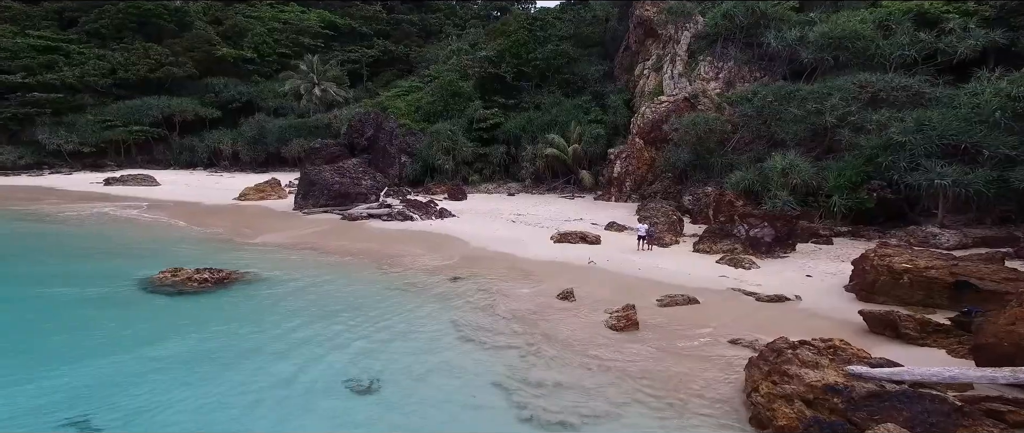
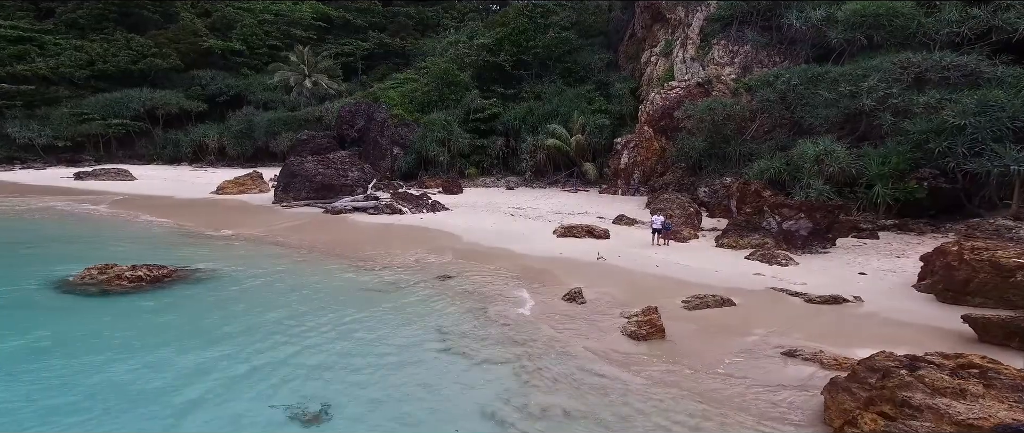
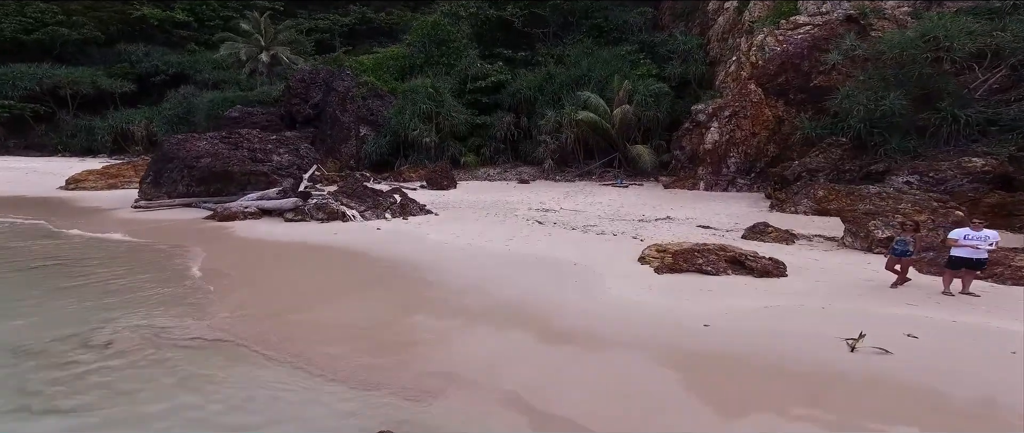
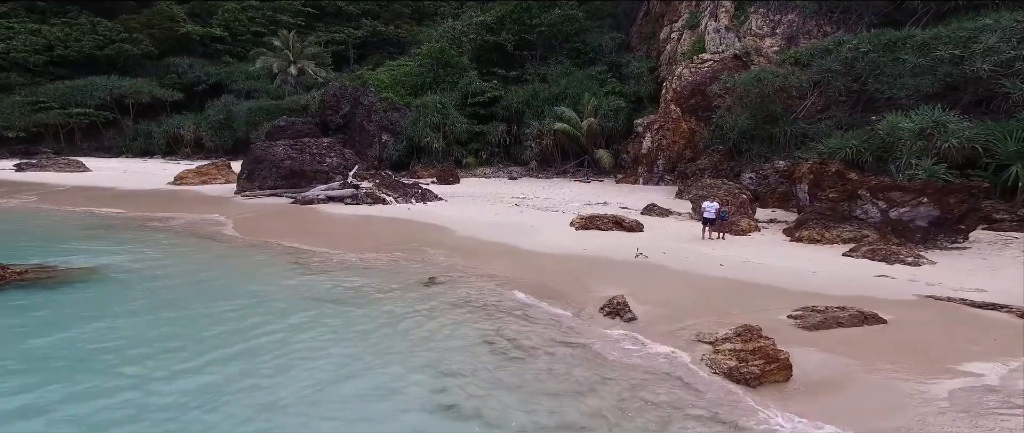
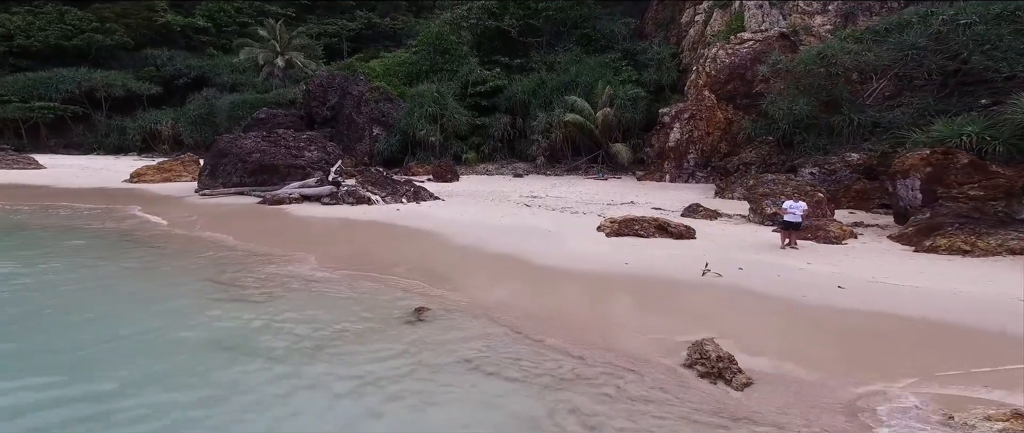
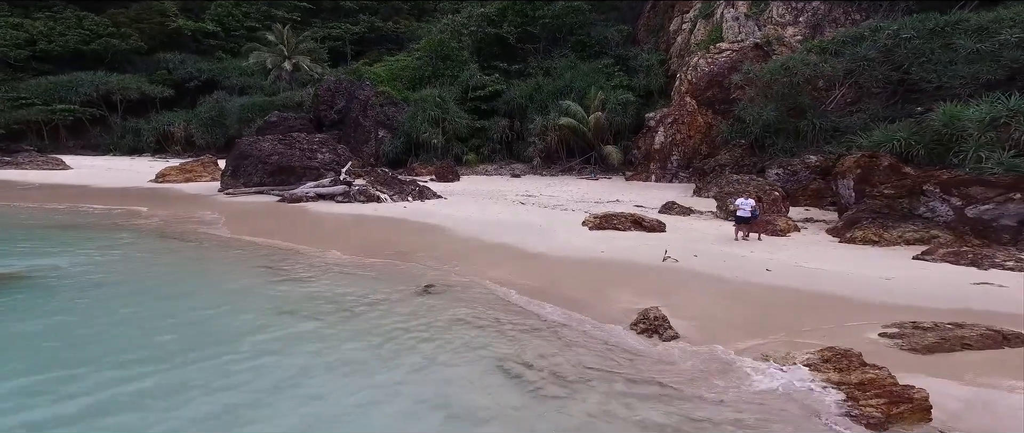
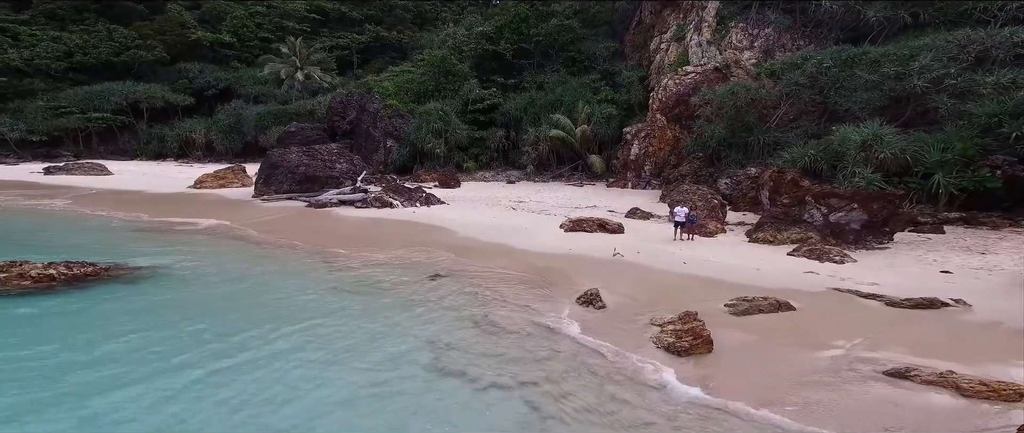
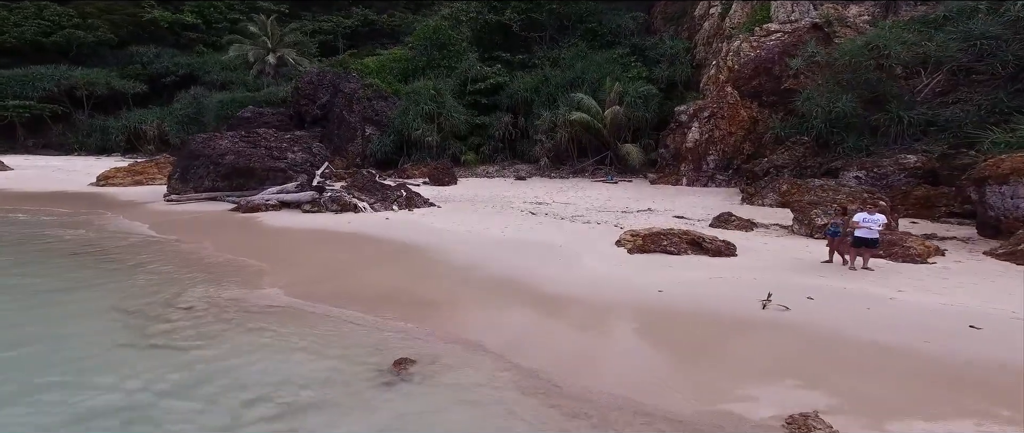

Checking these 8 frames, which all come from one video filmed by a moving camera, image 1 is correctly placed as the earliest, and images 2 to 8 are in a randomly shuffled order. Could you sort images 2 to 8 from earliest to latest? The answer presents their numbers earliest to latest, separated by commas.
2, 7, 4, 6, 5, 8, 3
